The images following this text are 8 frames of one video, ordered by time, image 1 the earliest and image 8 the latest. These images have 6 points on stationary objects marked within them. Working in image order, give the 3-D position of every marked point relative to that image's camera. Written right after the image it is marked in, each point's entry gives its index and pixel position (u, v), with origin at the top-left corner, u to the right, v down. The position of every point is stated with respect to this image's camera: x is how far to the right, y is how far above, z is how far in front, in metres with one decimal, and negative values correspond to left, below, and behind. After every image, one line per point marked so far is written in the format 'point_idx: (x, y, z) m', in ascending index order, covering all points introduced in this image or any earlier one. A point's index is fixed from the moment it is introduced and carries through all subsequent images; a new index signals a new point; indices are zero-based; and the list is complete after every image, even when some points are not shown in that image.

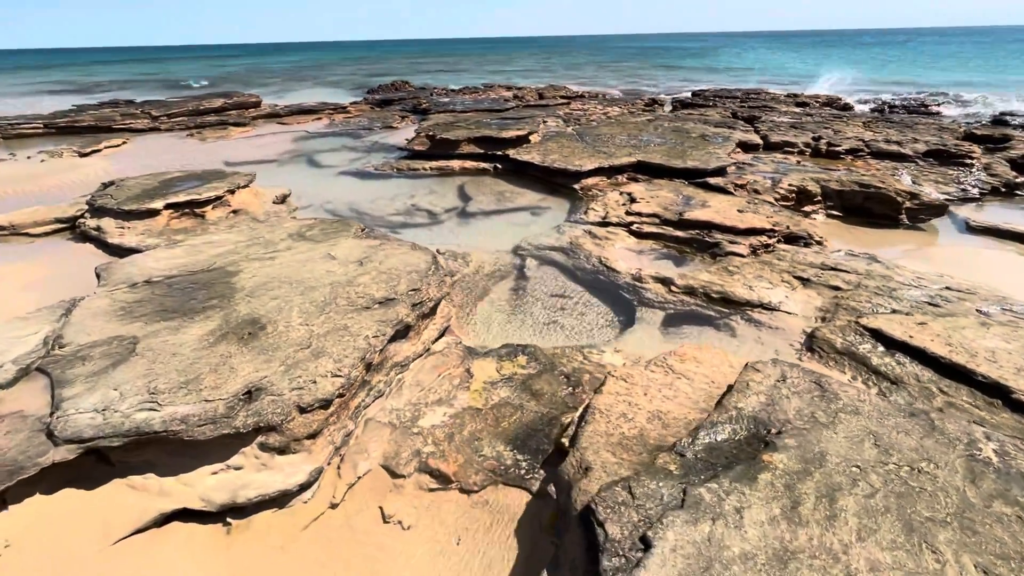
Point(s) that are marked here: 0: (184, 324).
0: (-2.6, -0.3, +4.3) m
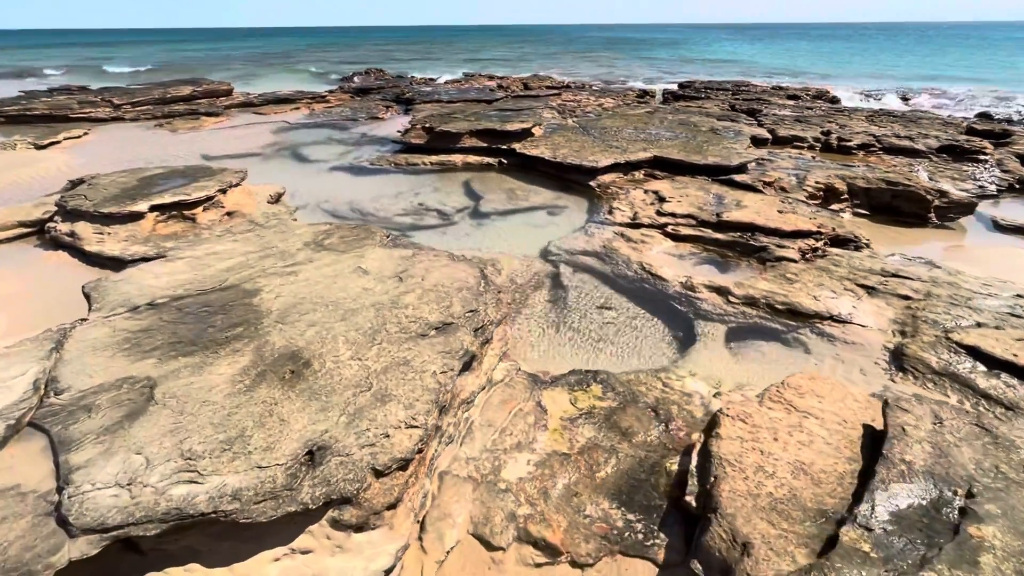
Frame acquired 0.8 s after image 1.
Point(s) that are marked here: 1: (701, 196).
0: (-2.0, -0.5, +3.6) m
1: (+2.9, +1.4, +8.1) m
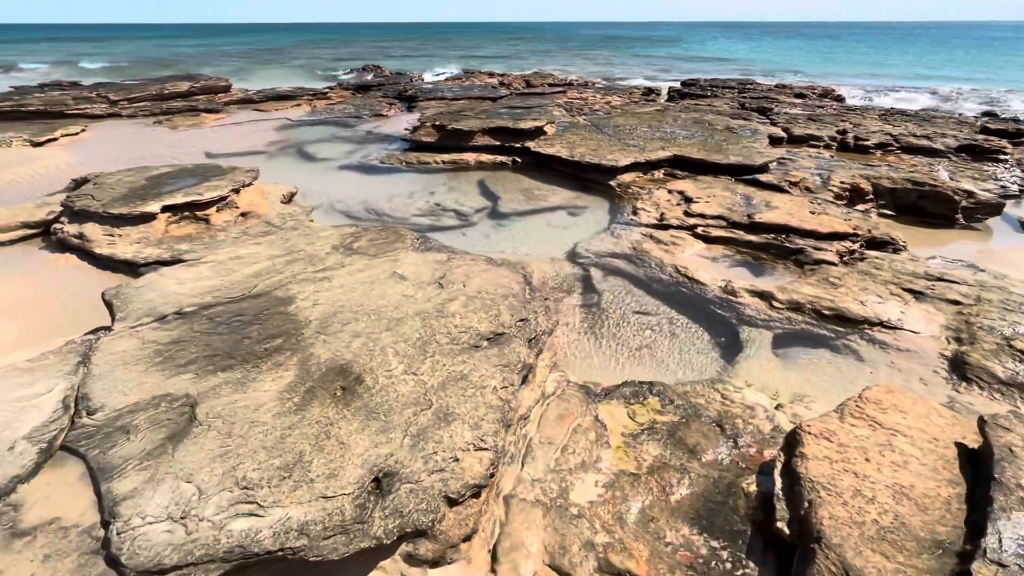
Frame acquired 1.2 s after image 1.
0: (-1.6, -0.6, +3.4) m
1: (+3.2, +1.3, +7.9) m
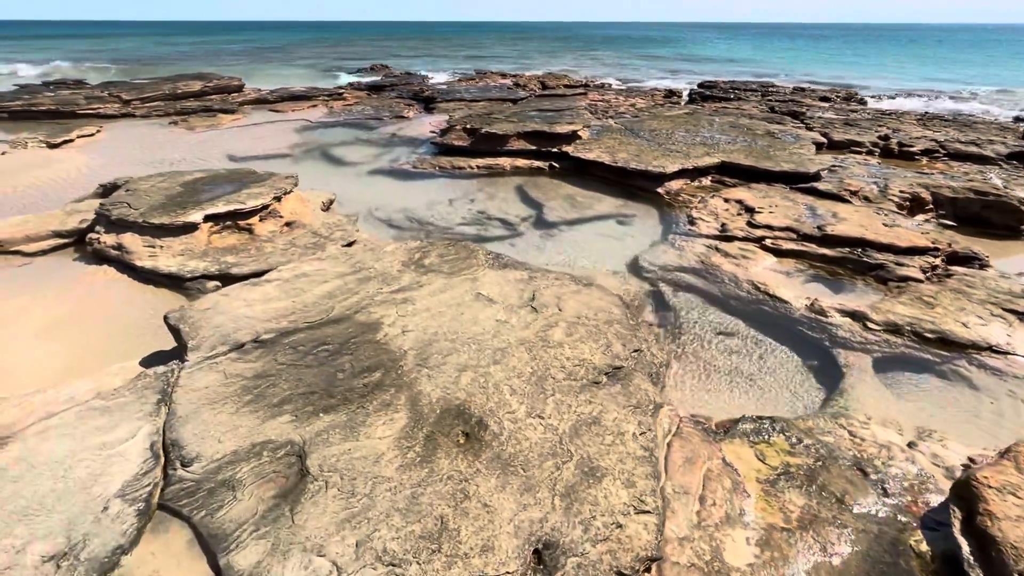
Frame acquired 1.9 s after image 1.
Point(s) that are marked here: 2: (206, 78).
0: (-0.9, -0.7, +3.0) m
1: (+4.0, +1.1, +7.6) m
2: (-11.4, +7.8, +20.0) m
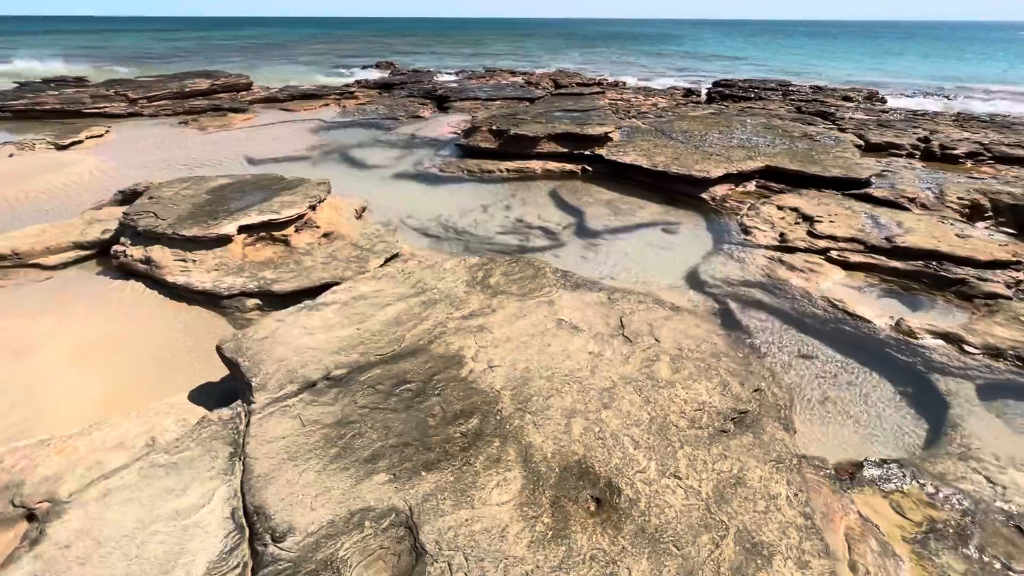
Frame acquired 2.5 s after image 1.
0: (-0.2, -0.9, +2.6) m
1: (+4.6, +1.0, +7.2) m
2: (-10.8, +7.7, +19.5) m
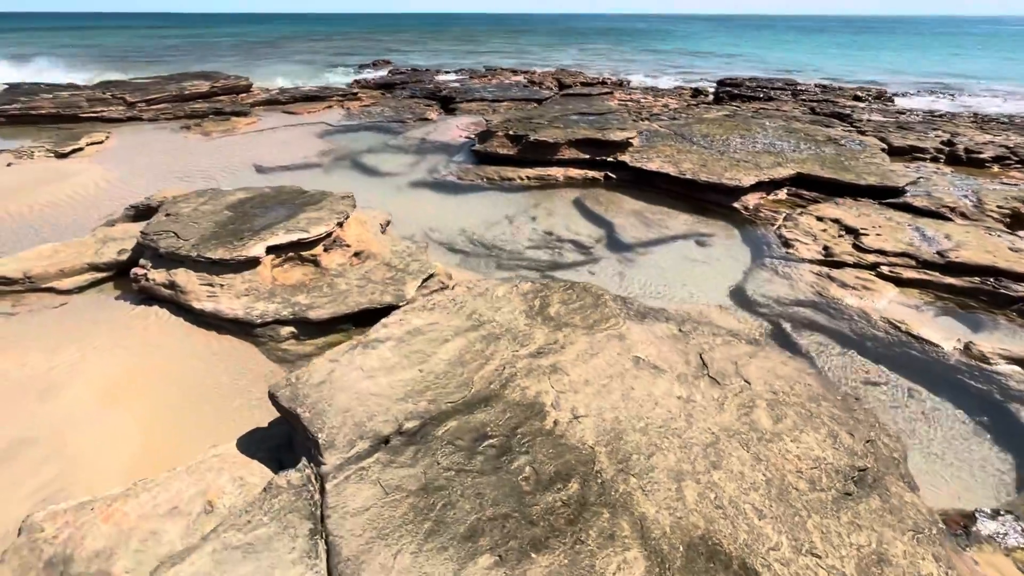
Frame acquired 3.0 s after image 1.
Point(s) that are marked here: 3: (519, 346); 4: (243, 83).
0: (+0.3, -1.2, +2.4) m
1: (+5.0, +0.8, +7.0) m
2: (-10.6, +7.5, +19.0) m
3: (0.0, -0.4, +3.9) m
4: (-9.2, +7.1, +18.4) m
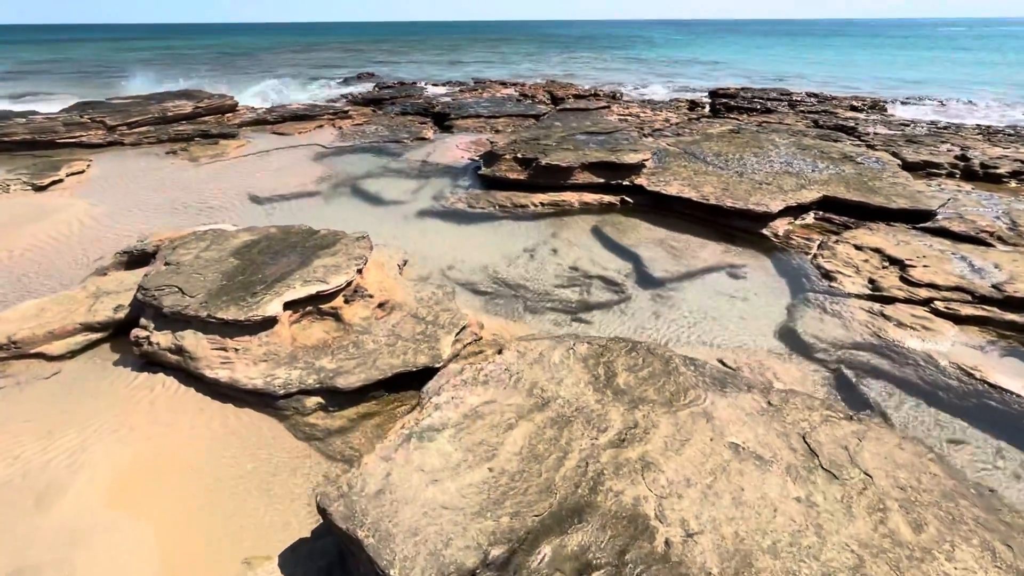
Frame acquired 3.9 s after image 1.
0: (+0.9, -1.7, +1.9) m
1: (+5.4, +0.4, +6.7) m
2: (-10.8, +6.5, +18.3) m
3: (+0.5, -0.9, +3.4) m
4: (-9.4, +6.1, +17.8) m
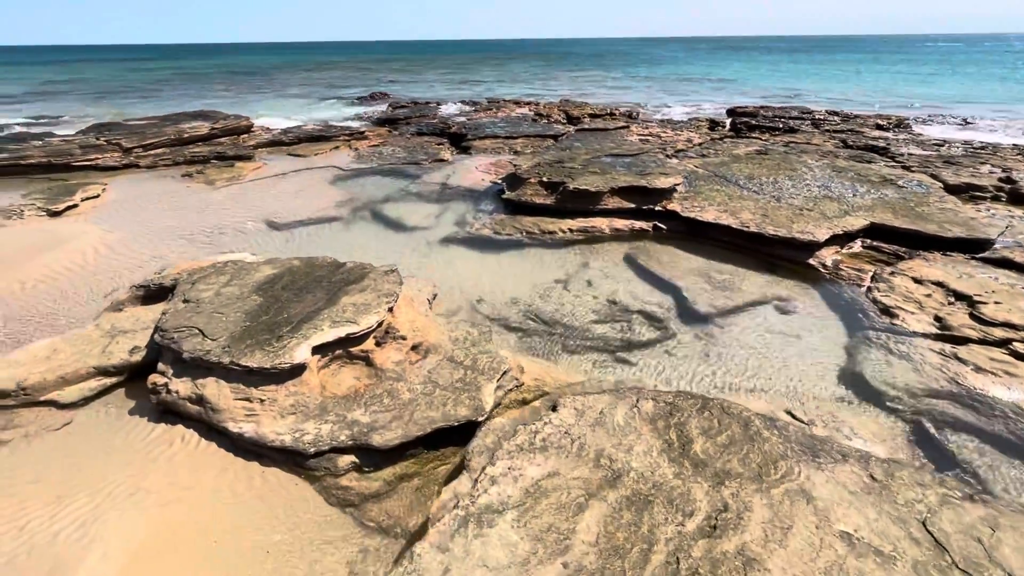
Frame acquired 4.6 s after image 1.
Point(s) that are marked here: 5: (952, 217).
0: (+1.2, -2.0, +1.4) m
1: (+5.8, -0.1, +6.2) m
2: (-10.2, +5.8, +18.2) m
3: (+0.9, -1.3, +3.0) m
4: (-8.8, +5.4, +17.6) m
5: (+6.9, +1.1, +8.4) m
